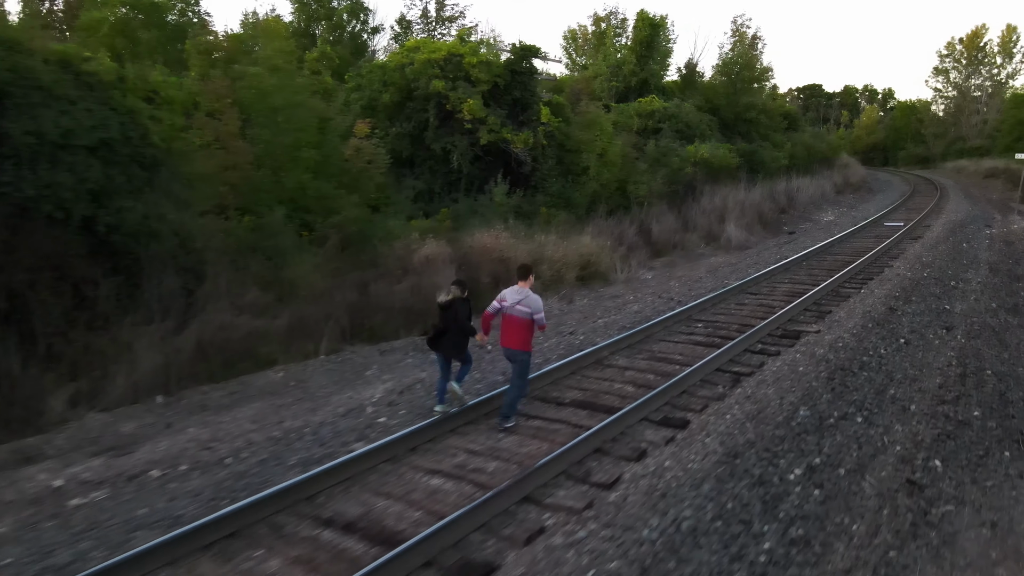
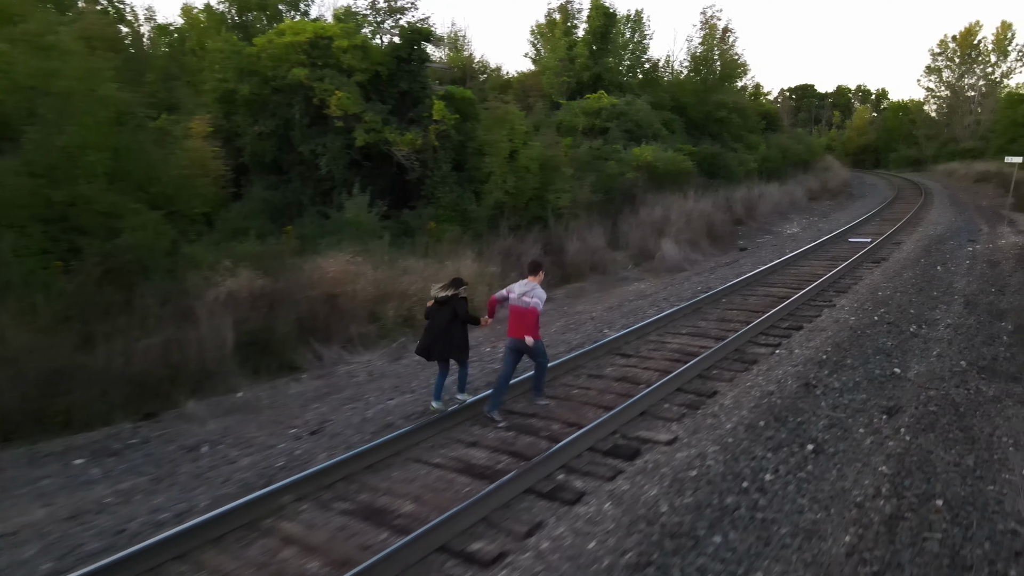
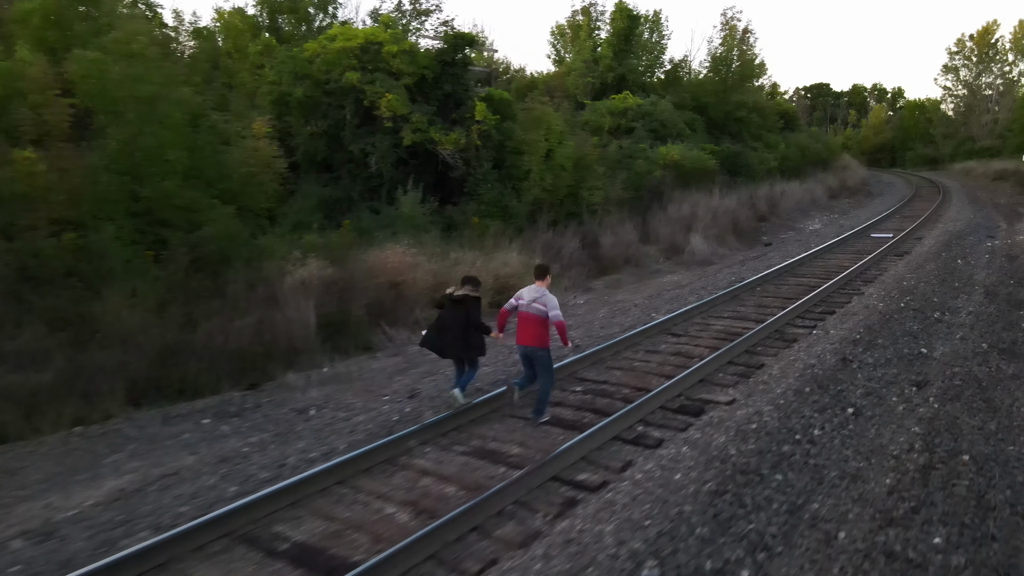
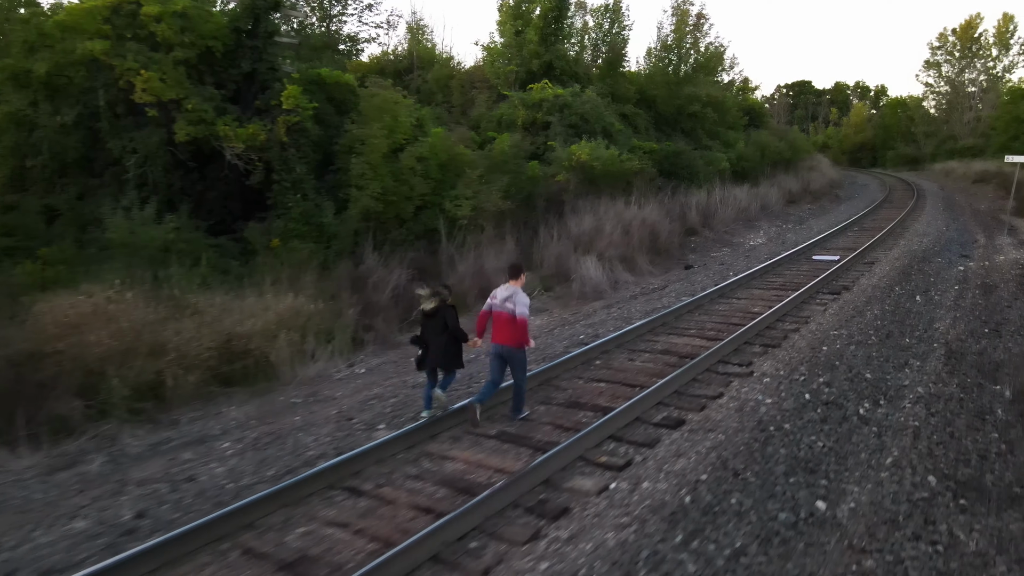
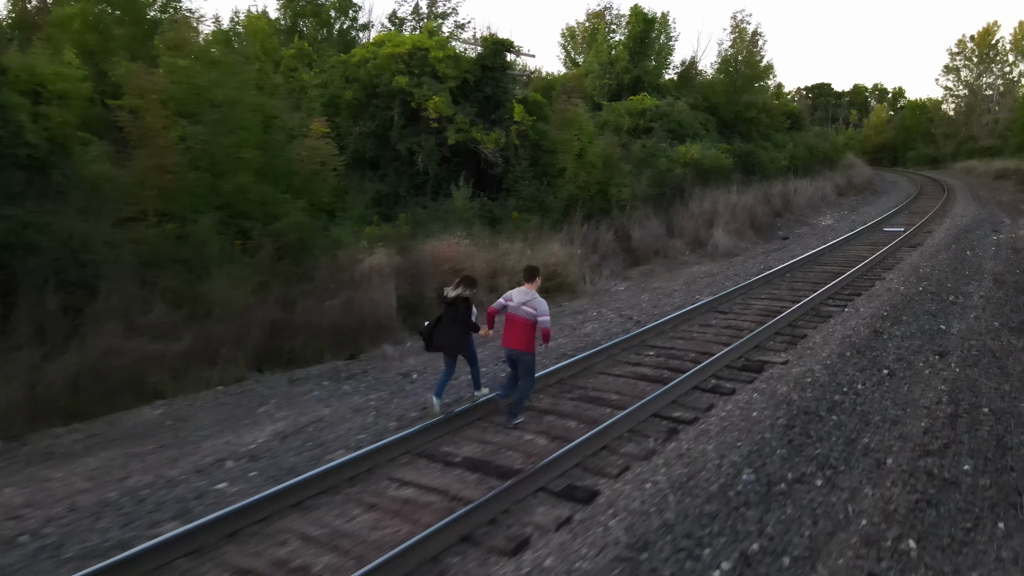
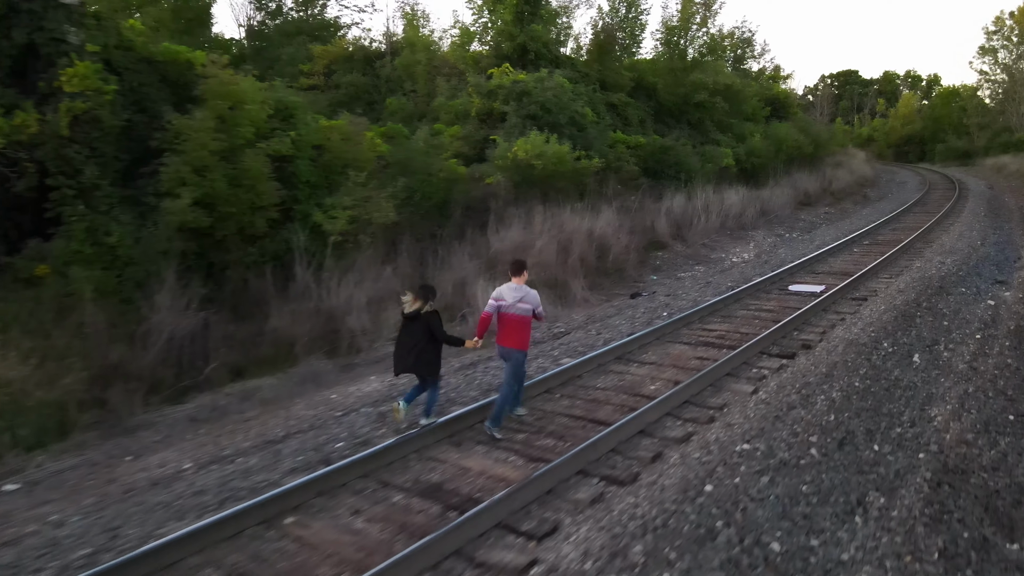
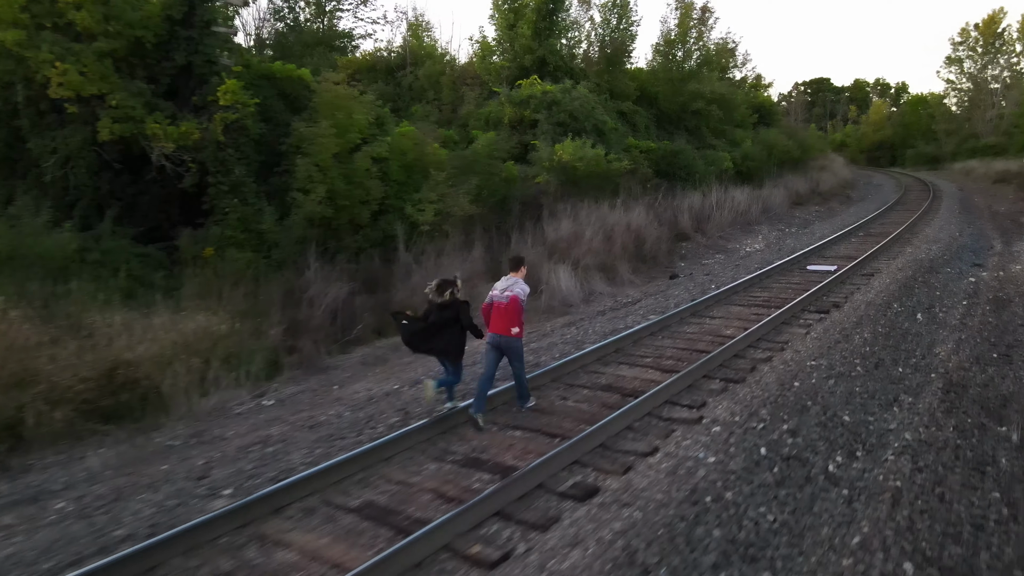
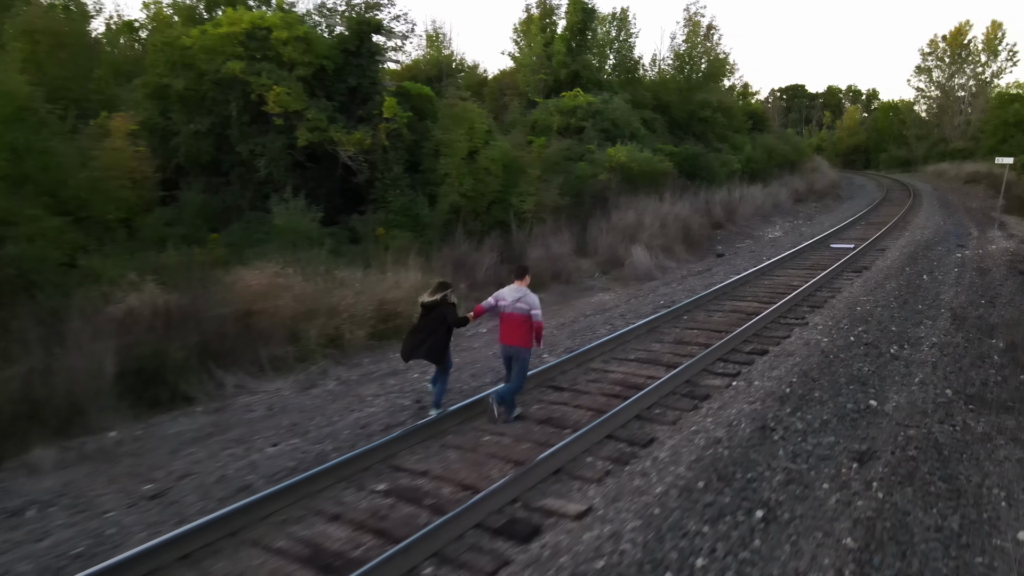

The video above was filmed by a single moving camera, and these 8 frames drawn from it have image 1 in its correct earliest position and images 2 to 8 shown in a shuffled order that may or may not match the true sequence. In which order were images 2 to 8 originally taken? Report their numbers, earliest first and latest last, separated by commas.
5, 3, 2, 8, 4, 7, 6
